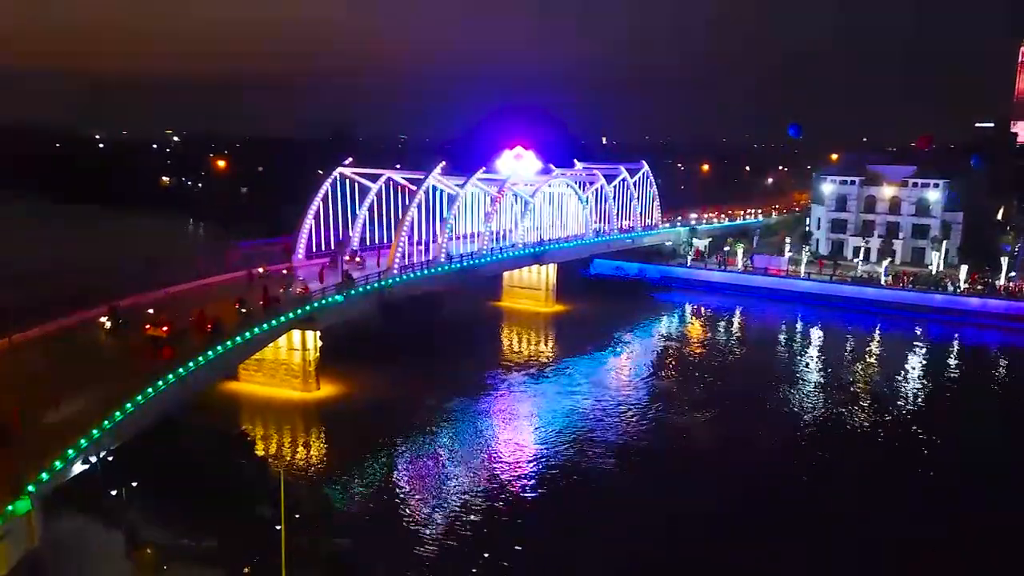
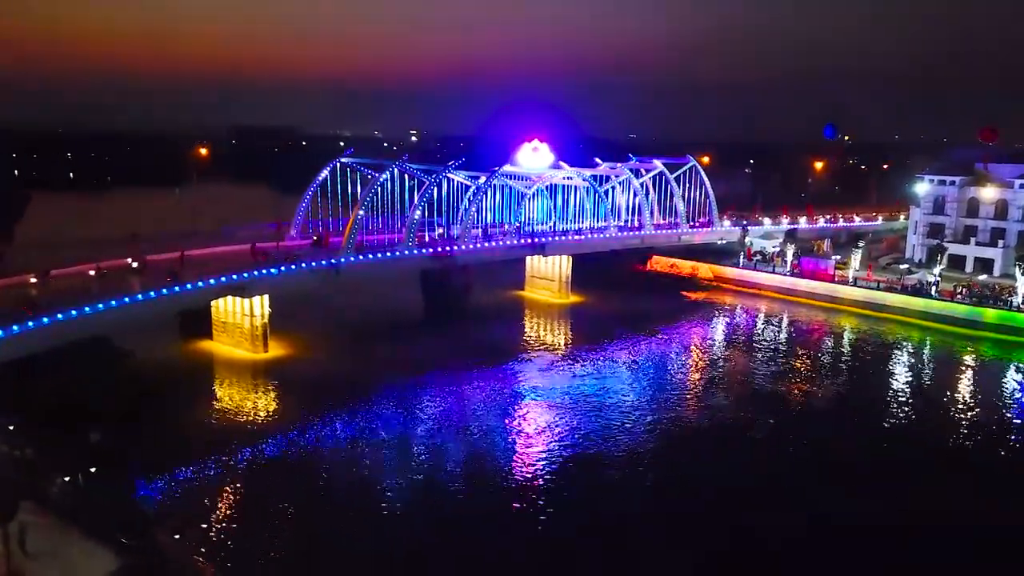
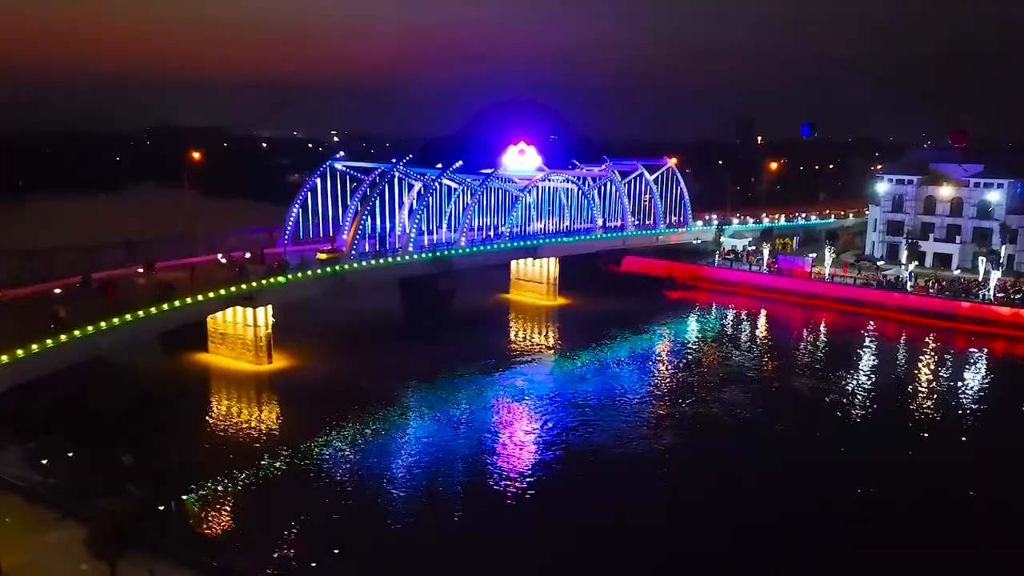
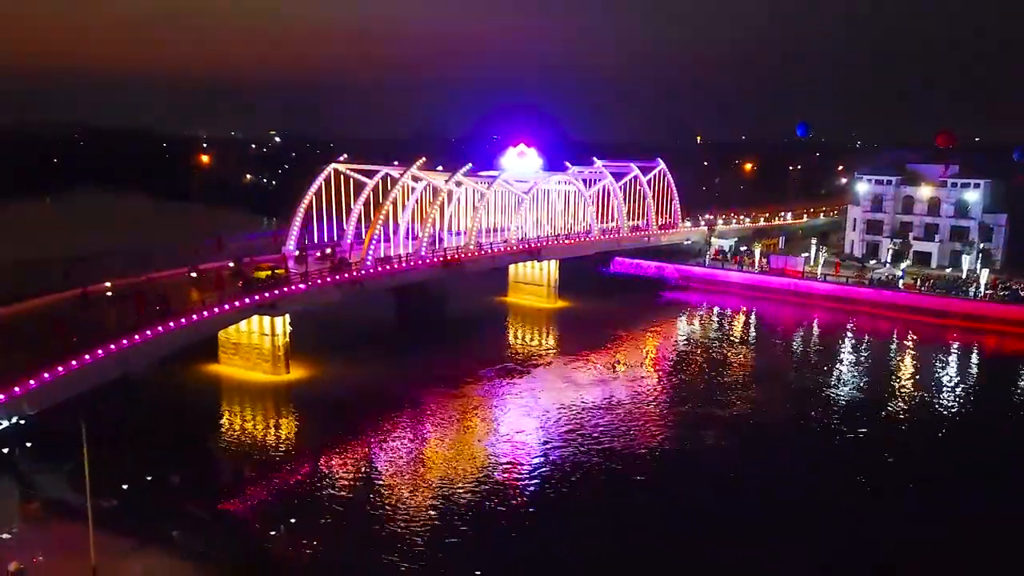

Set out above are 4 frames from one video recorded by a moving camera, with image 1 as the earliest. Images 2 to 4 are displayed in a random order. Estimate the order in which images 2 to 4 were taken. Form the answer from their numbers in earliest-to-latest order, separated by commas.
4, 3, 2
